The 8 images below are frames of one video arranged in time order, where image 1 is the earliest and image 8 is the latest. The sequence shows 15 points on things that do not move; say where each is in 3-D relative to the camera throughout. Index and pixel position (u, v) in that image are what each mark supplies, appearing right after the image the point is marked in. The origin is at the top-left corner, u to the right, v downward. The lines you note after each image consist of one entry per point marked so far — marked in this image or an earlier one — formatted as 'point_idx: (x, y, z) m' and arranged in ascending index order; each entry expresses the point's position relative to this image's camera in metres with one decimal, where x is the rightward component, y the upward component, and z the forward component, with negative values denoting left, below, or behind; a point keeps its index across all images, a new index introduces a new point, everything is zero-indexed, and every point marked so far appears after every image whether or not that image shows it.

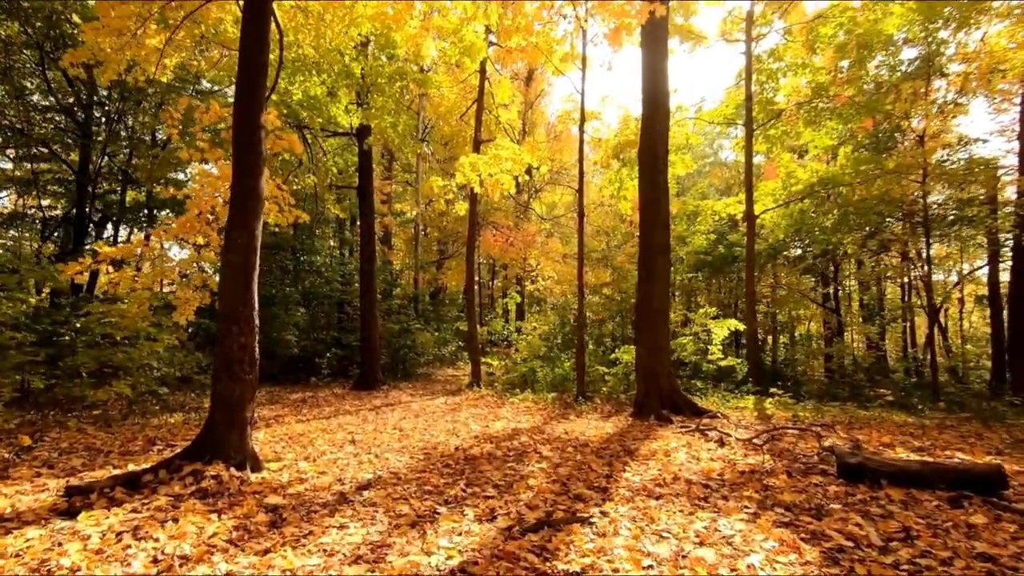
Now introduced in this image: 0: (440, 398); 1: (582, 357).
0: (-1.6, -2.4, +10.5) m
1: (+1.5, -1.5, +10.5) m
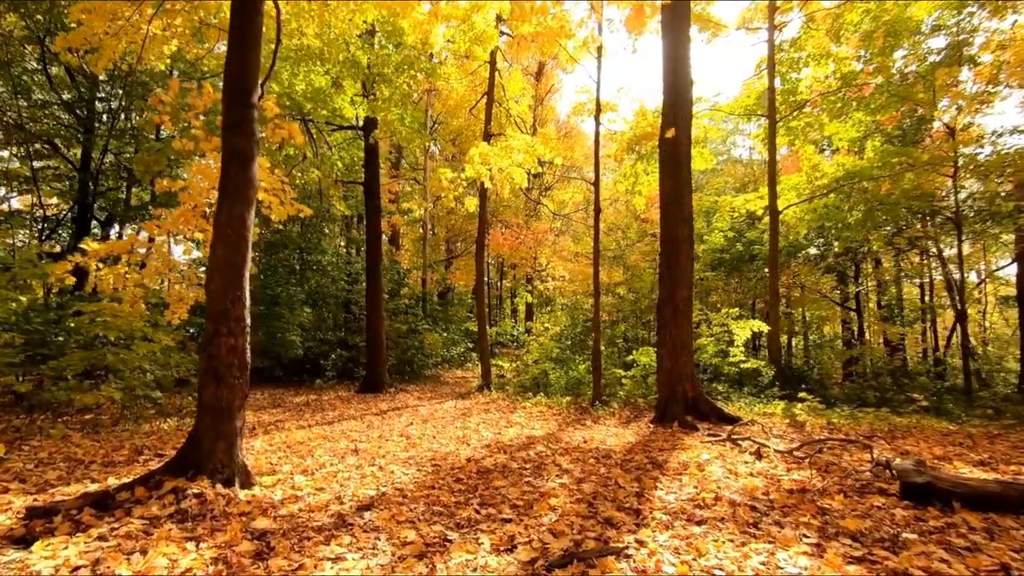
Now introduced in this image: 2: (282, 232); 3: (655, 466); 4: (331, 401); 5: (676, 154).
0: (-1.3, -2.4, +10.1) m
1: (+1.8, -1.5, +10.0) m
2: (-6.6, +1.6, +13.8) m
3: (+1.5, -1.8, +5.0) m
4: (-3.7, -2.3, +9.9) m
5: (+2.8, +2.3, +8.2) m
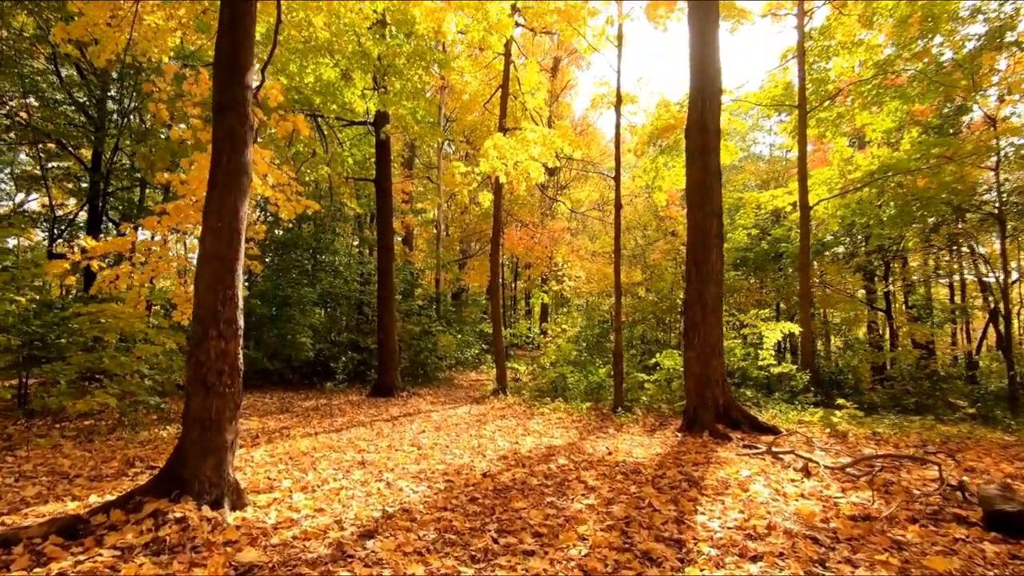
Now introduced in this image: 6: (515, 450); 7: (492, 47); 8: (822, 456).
0: (-1.0, -2.4, +9.7) m
1: (+2.1, -1.5, +9.4) m
2: (-6.1, +1.6, +13.5) m
3: (+1.6, -1.8, +4.5) m
4: (-3.4, -2.3, +9.6) m
5: (+3.0, +2.3, +7.6) m
6: (0.0, -2.0, +6.0) m
7: (-0.4, +5.2, +10.5) m
8: (+3.5, -1.9, +5.5) m
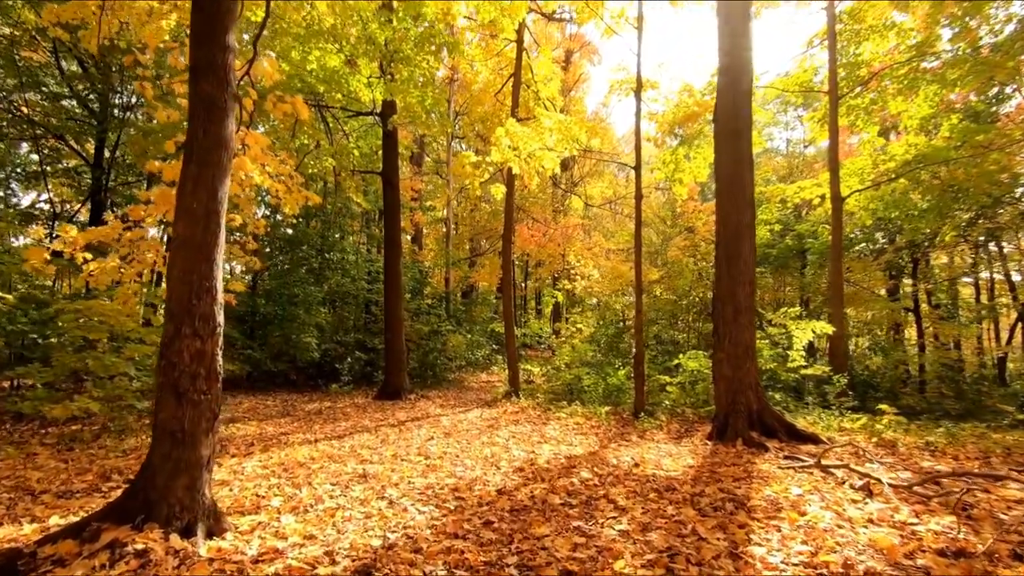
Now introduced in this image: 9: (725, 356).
0: (-0.7, -2.3, +9.2) m
1: (+2.4, -1.4, +8.9) m
2: (-5.8, +1.6, +13.1) m
3: (+1.8, -1.7, +3.9) m
4: (-3.1, -2.2, +9.1) m
5: (+3.2, +2.3, +7.0) m
6: (+0.2, -2.0, +5.5) m
7: (-0.2, +5.3, +10.0) m
8: (+3.7, -1.8, +4.9) m
9: (+3.0, -1.0, +6.9) m
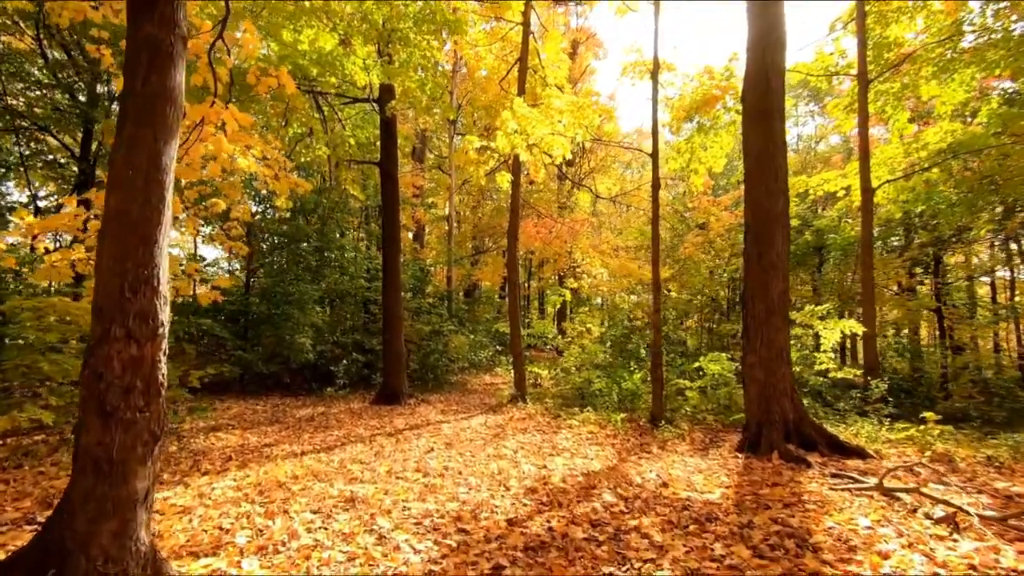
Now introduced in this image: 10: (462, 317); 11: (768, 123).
0: (-0.6, -2.2, +8.5) m
1: (+2.5, -1.4, +8.2) m
2: (-5.7, +1.7, +12.5) m
3: (+1.9, -1.7, +3.2) m
4: (-3.0, -2.2, +8.4) m
5: (+3.3, +2.4, +6.4) m
6: (+0.3, -1.9, +4.8) m
7: (0.0, +5.3, +9.3) m
8: (+3.8, -1.8, +4.2) m
9: (+3.1, -0.9, +6.2) m
10: (-1.6, -1.0, +15.8) m
11: (+3.3, +2.2, +6.4) m
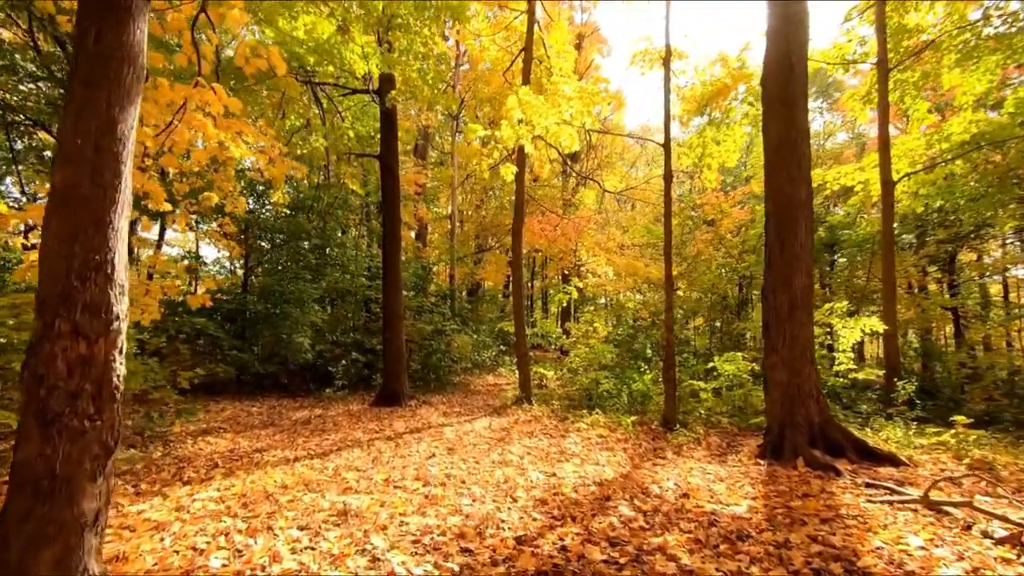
0: (-0.5, -2.2, +8.1) m
1: (+2.6, -1.3, +7.8) m
2: (-5.6, +1.7, +12.2) m
3: (+1.9, -1.6, +2.8) m
4: (-2.9, -2.1, +8.1) m
5: (+3.4, +2.4, +6.0) m
6: (+0.4, -1.8, +4.5) m
7: (0.0, +5.4, +8.9) m
8: (+3.8, -1.7, +3.8) m
9: (+3.2, -0.9, +5.8) m
10: (-1.5, -0.9, +15.5) m
11: (+3.4, +2.2, +6.0) m
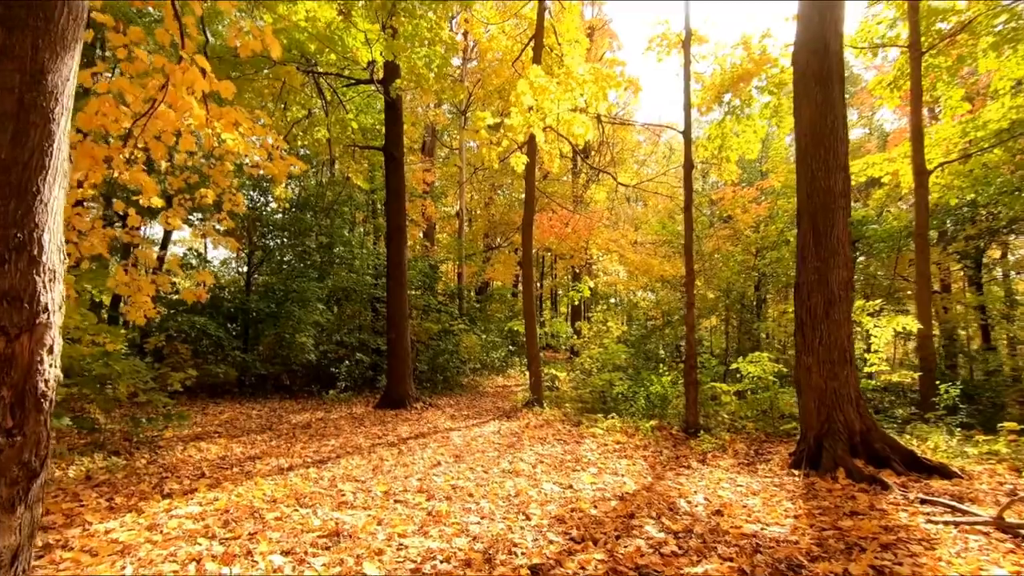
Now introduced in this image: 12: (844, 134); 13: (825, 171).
0: (-0.3, -2.1, +7.7) m
1: (+2.7, -1.2, +7.3) m
2: (-5.3, +1.8, +11.8) m
3: (+2.0, -1.6, +2.4) m
4: (-2.7, -2.1, +7.7) m
5: (+3.5, +2.5, +5.5) m
6: (+0.5, -1.8, +4.0) m
7: (+0.2, +5.4, +8.5) m
8: (+3.9, -1.6, +3.3) m
9: (+3.3, -0.8, +5.4) m
10: (-1.2, -0.9, +15.1) m
11: (+3.5, +2.3, +5.5) m
12: (+3.8, +1.8, +5.5) m
13: (+3.5, +1.3, +5.5) m
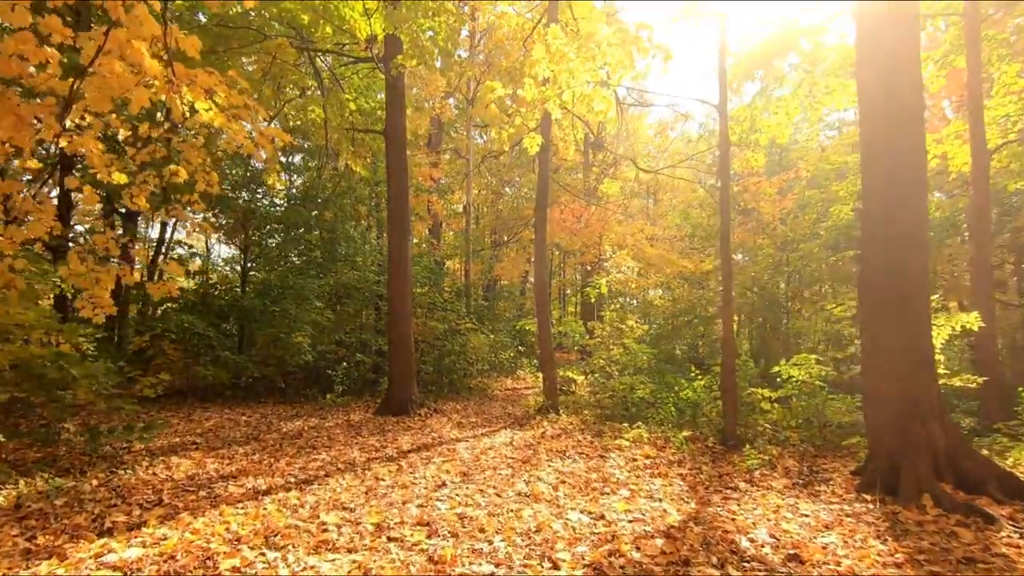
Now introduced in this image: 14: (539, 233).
0: (-0.2, -2.1, +6.9) m
1: (+2.9, -1.2, +6.5) m
2: (-5.1, +1.8, +11.1) m
3: (+2.1, -1.5, +1.6) m
4: (-2.5, -2.0, +7.0) m
5: (+3.7, +2.6, +4.7) m
6: (+0.6, -1.7, +3.2) m
7: (+0.4, +5.5, +7.7) m
8: (+4.1, -1.6, +2.5) m
9: (+3.5, -0.7, +4.5) m
10: (-0.9, -0.8, +14.3) m
11: (+3.7, +2.4, +4.7) m
12: (+3.9, +1.8, +4.6) m
13: (+3.7, +1.4, +4.6) m
14: (+0.6, +1.2, +10.3) m
